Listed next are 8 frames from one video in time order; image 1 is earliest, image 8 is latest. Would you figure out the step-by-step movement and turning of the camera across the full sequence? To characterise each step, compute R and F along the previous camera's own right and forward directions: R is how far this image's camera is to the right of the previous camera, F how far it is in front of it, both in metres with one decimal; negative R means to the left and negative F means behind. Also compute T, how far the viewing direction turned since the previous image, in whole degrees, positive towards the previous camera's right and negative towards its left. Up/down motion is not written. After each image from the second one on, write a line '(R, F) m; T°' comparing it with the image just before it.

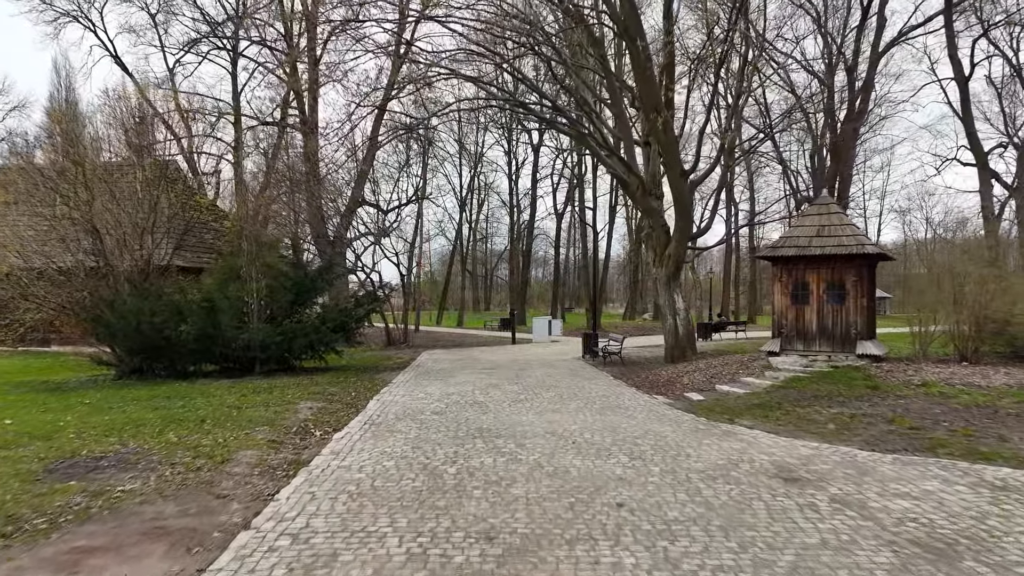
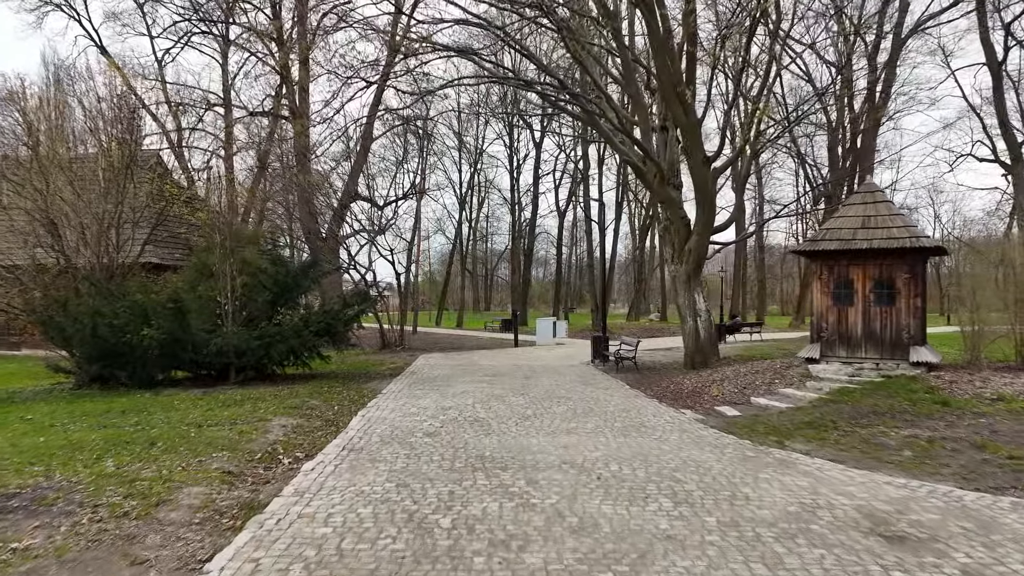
(-0.1, +1.4) m; 0°
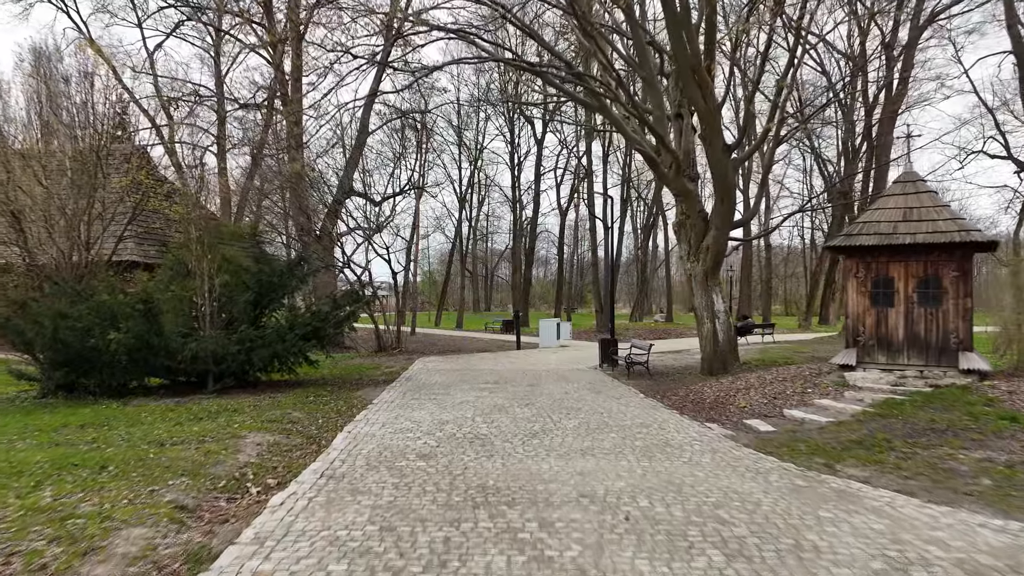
(-0.1, +1.0) m; 0°
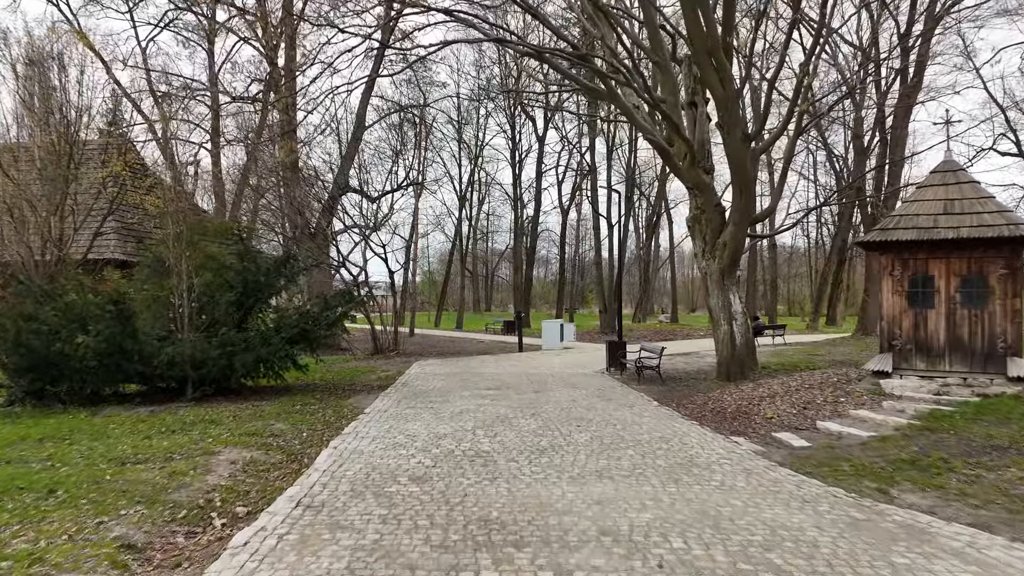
(0.0, +0.8) m; 0°
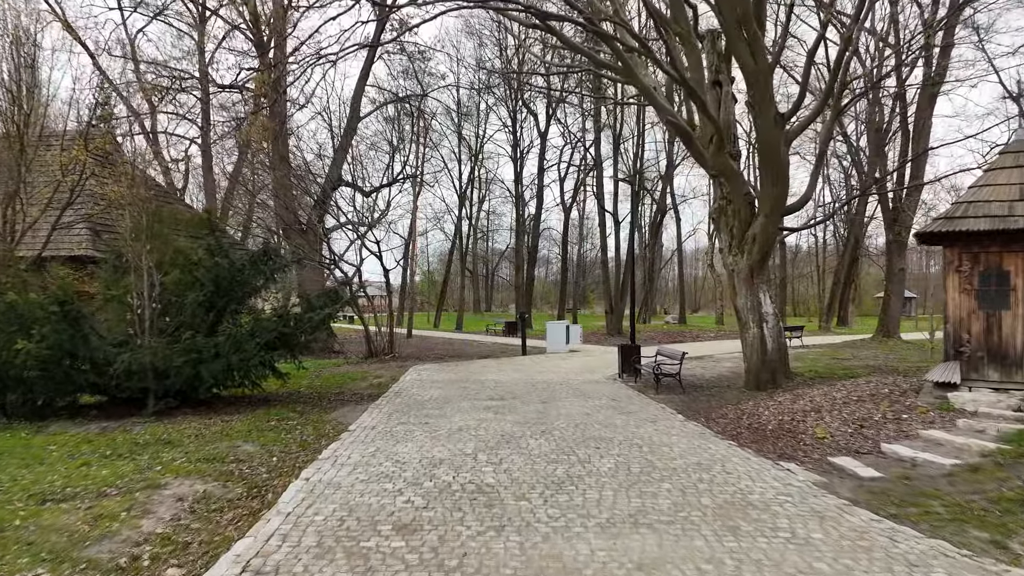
(-0.1, +1.2) m; 0°
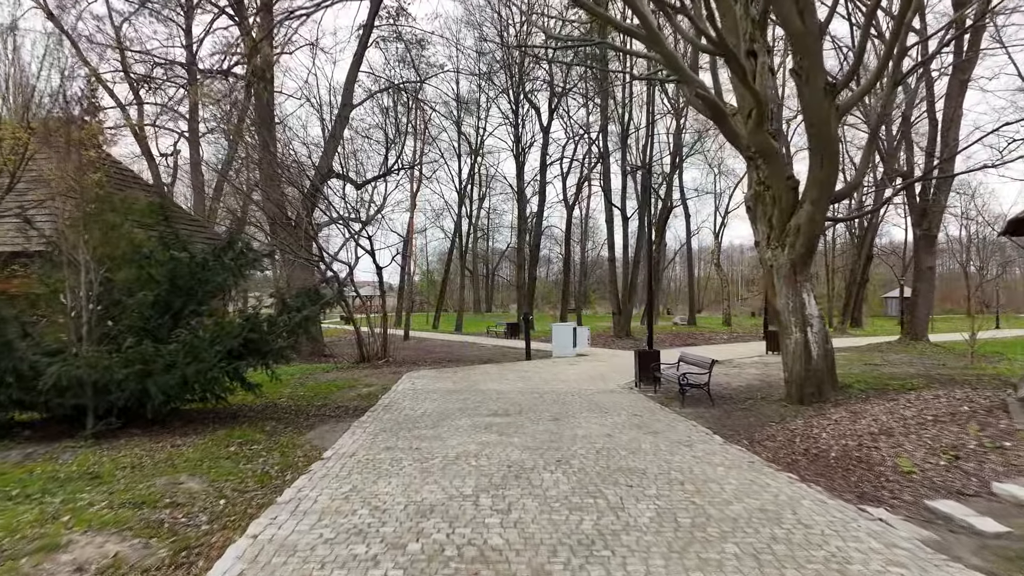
(-0.1, +1.4) m; 0°
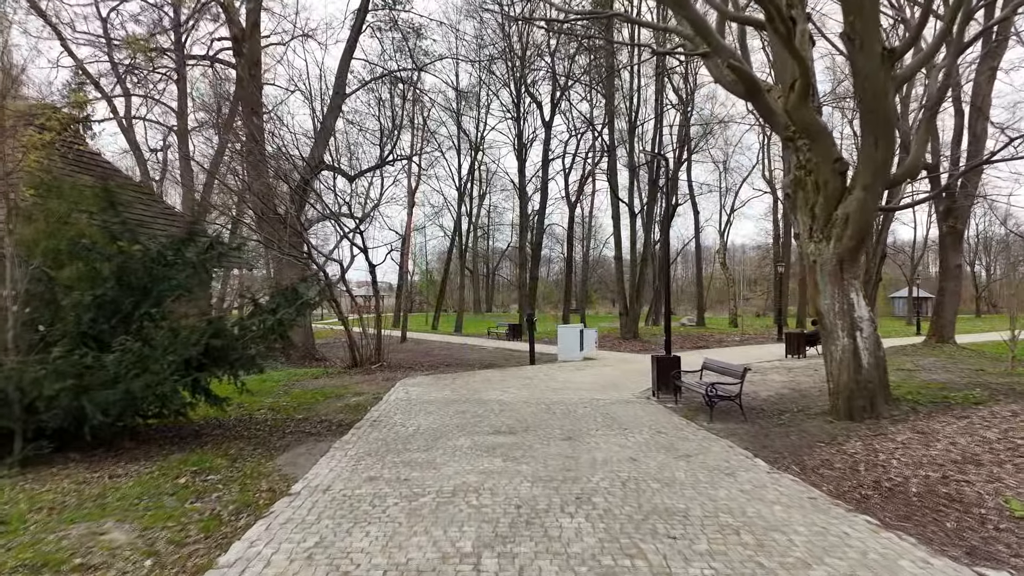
(-0.1, +1.2) m; 0°
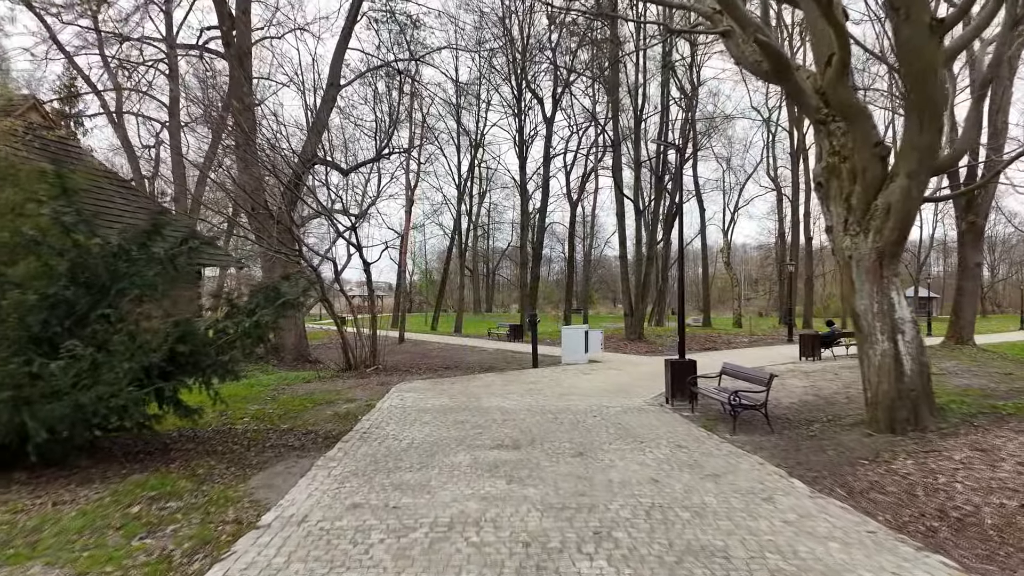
(0.0, +0.8) m; 0°
